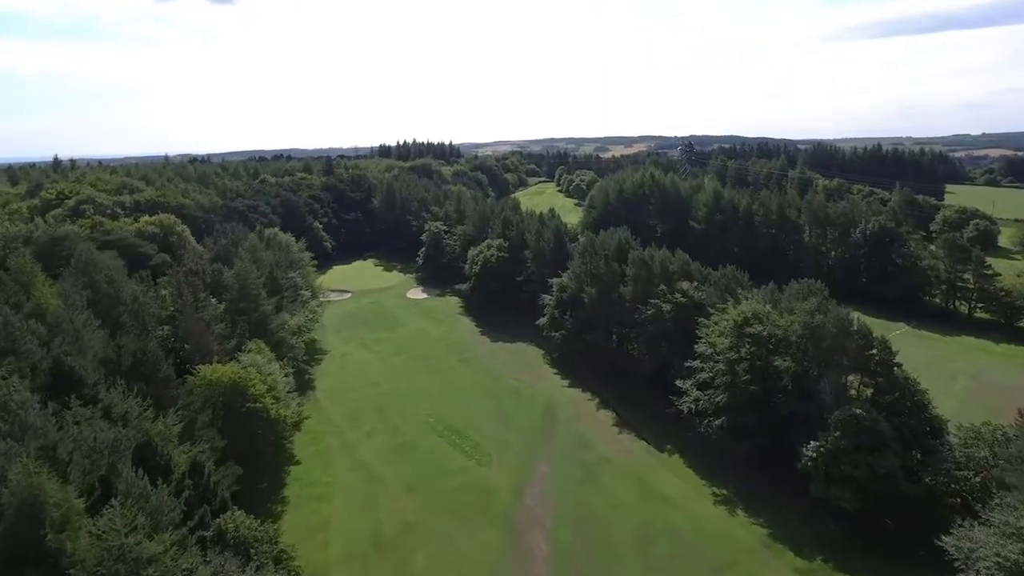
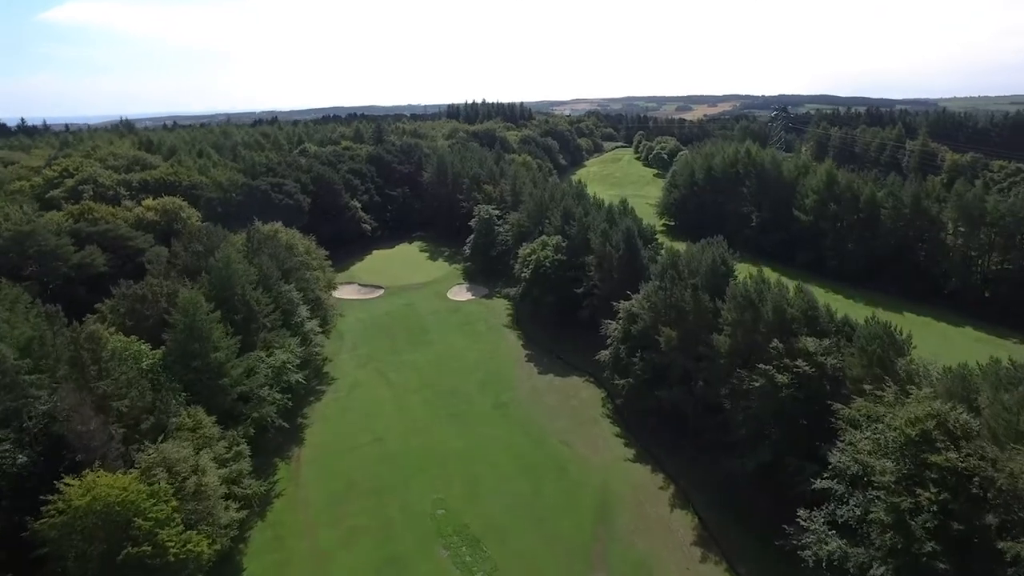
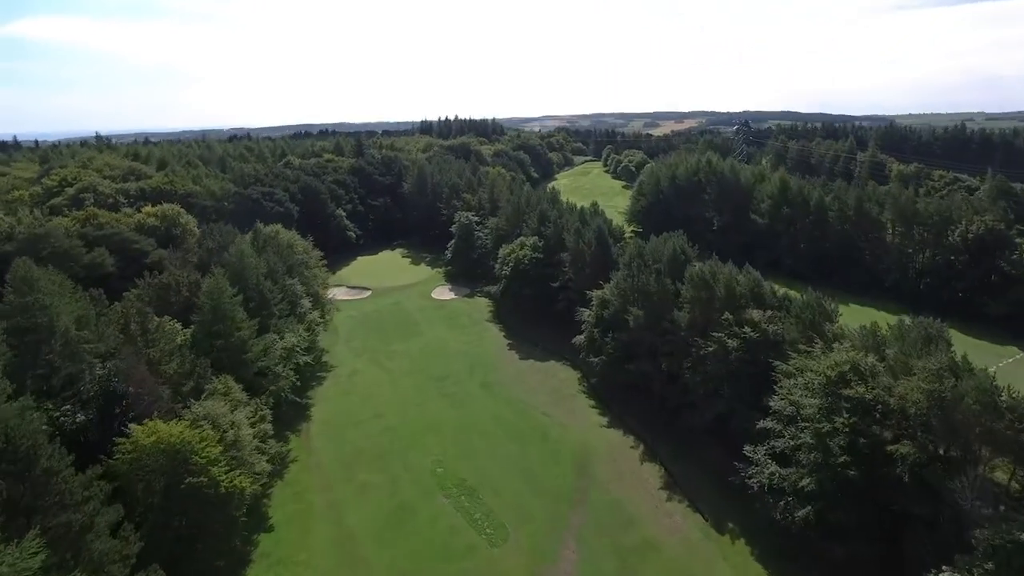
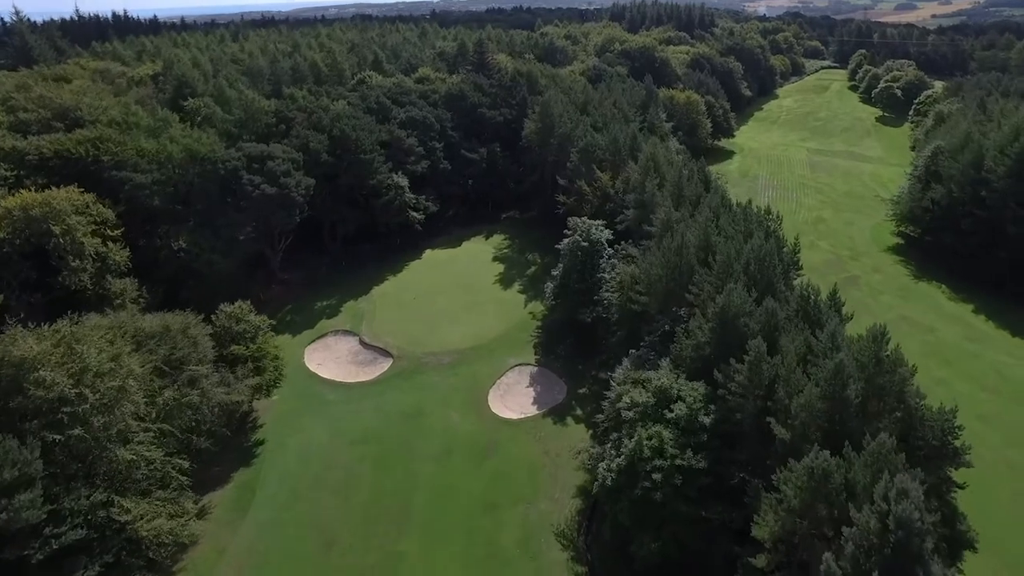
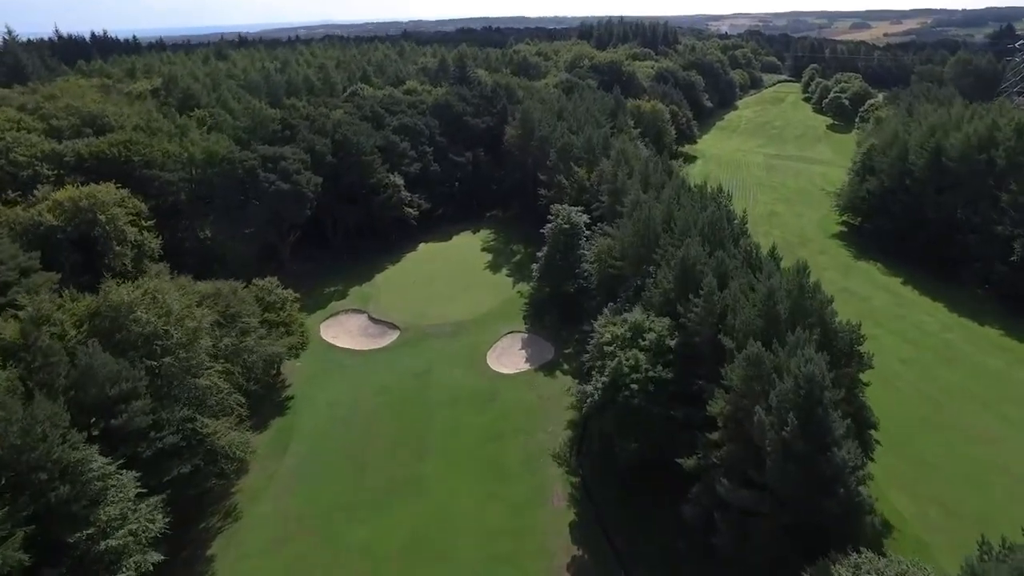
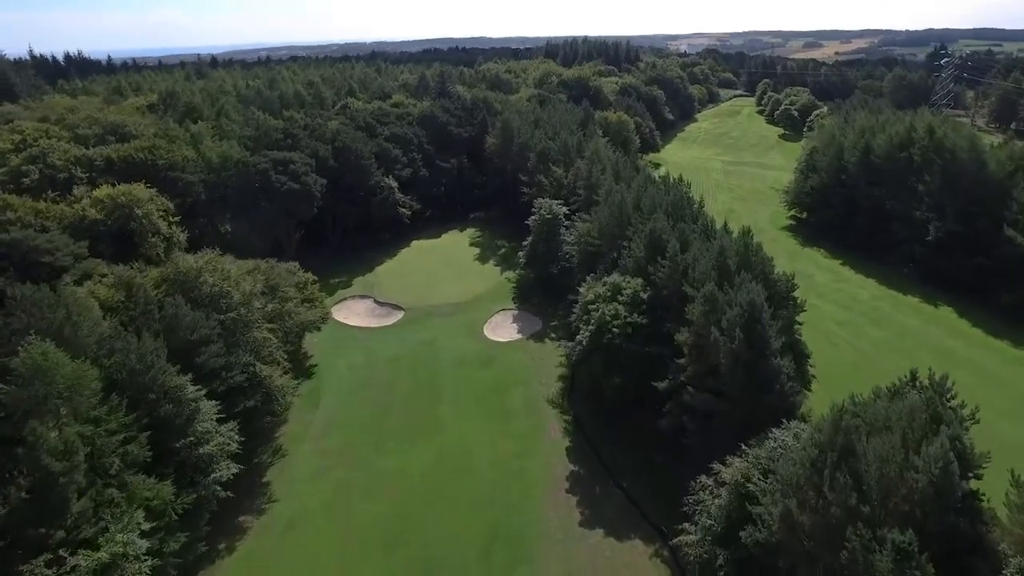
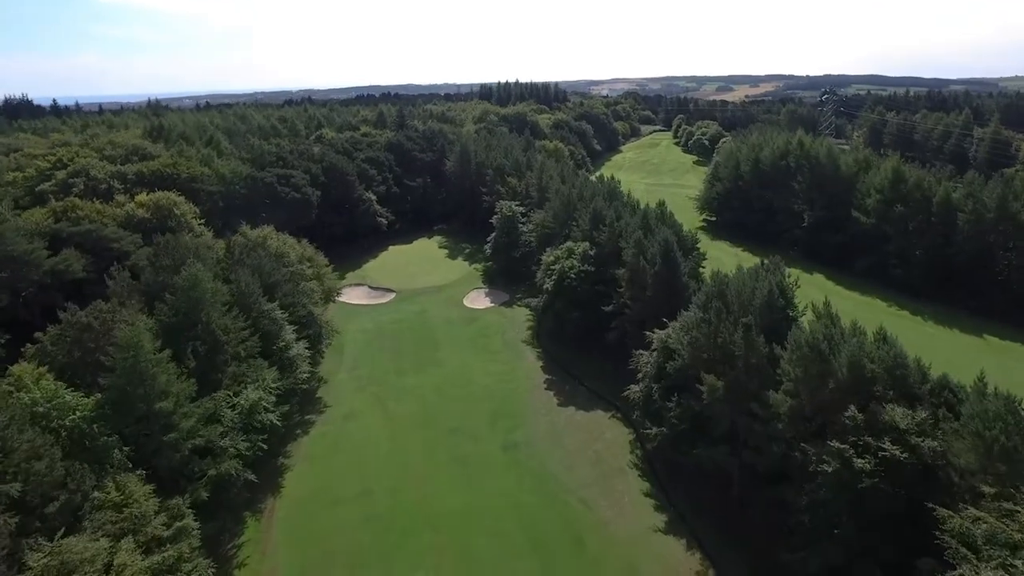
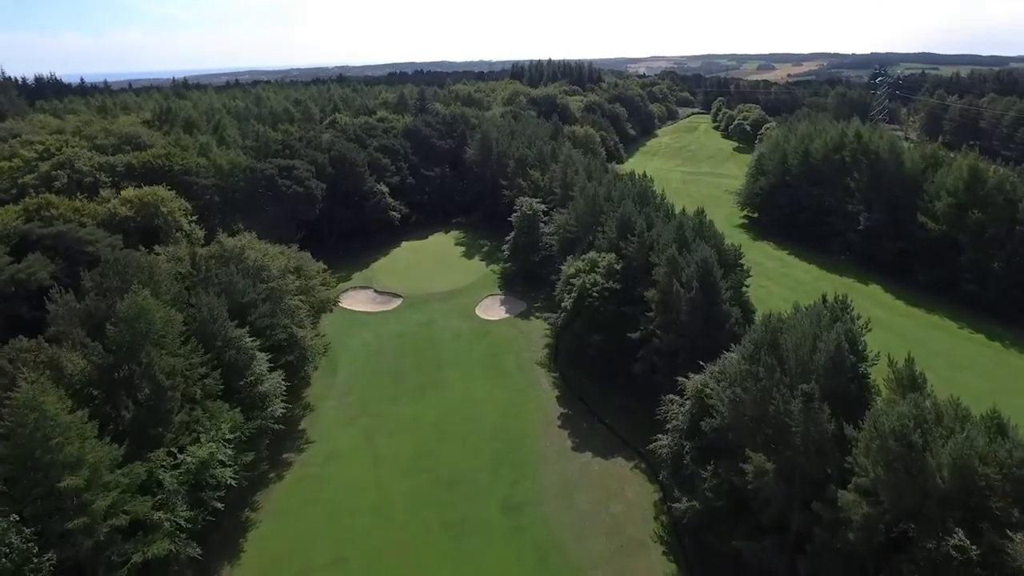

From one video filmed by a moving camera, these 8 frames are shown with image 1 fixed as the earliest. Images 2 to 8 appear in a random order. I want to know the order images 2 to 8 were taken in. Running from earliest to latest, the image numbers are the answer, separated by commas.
3, 2, 7, 8, 6, 5, 4
